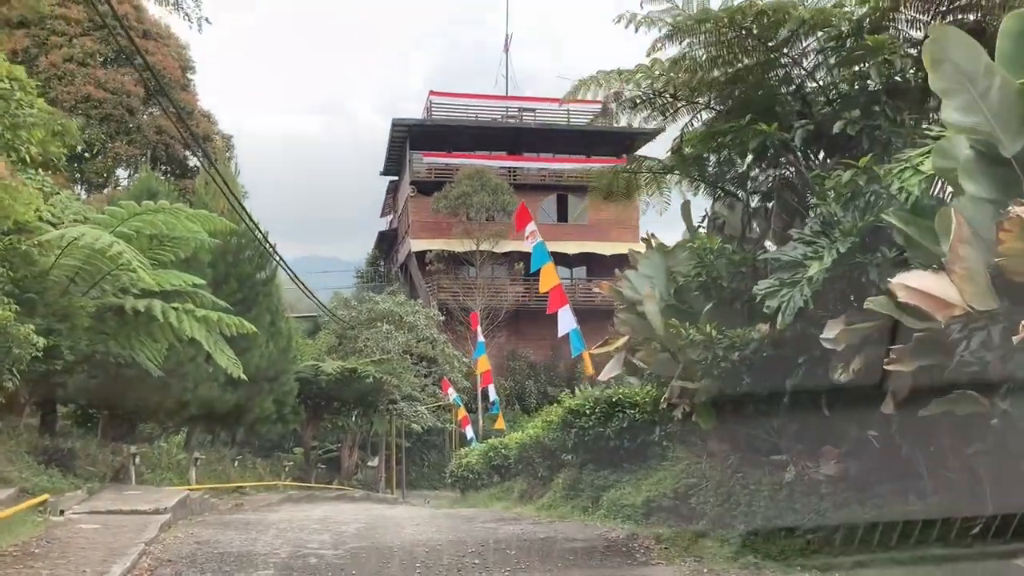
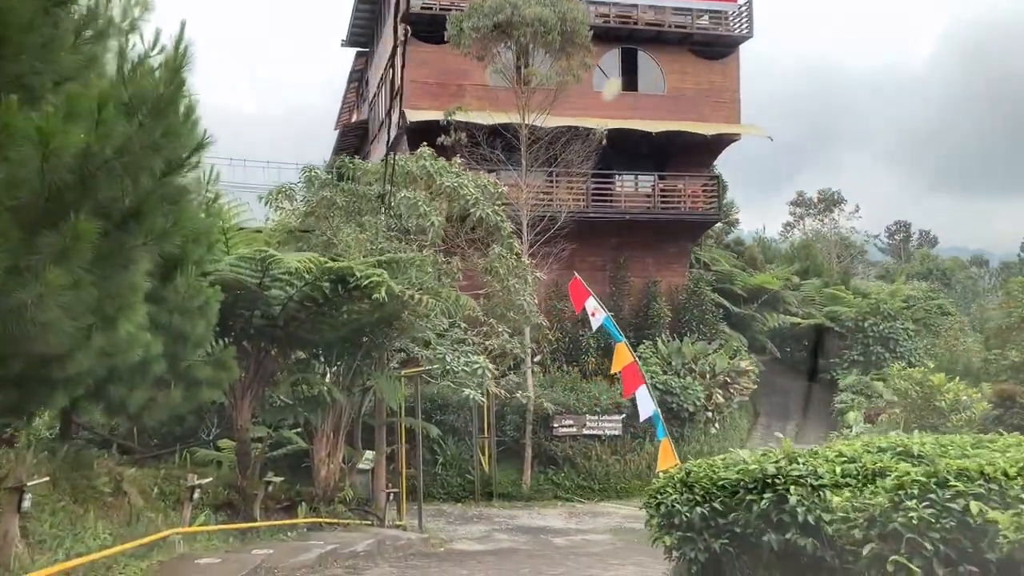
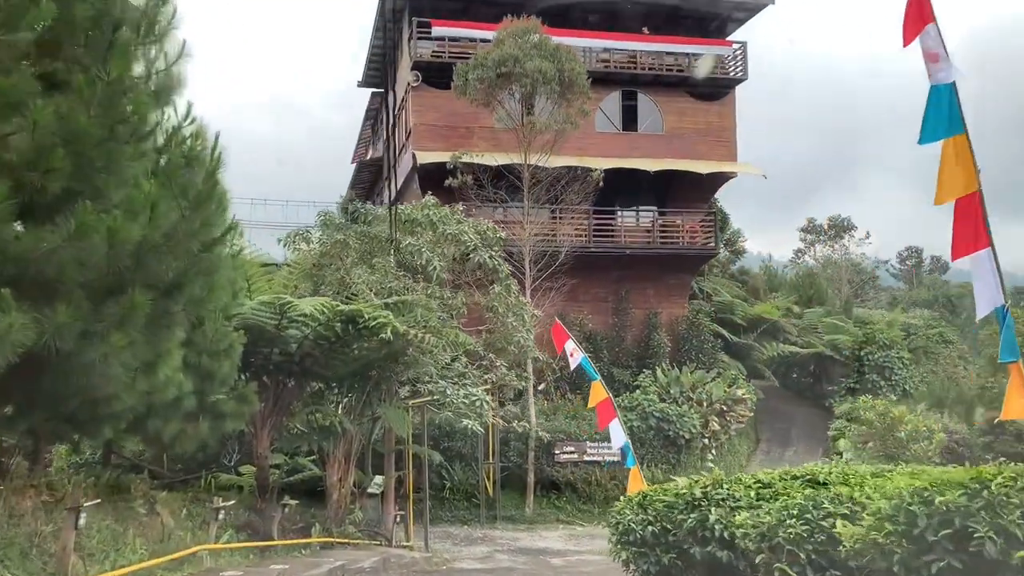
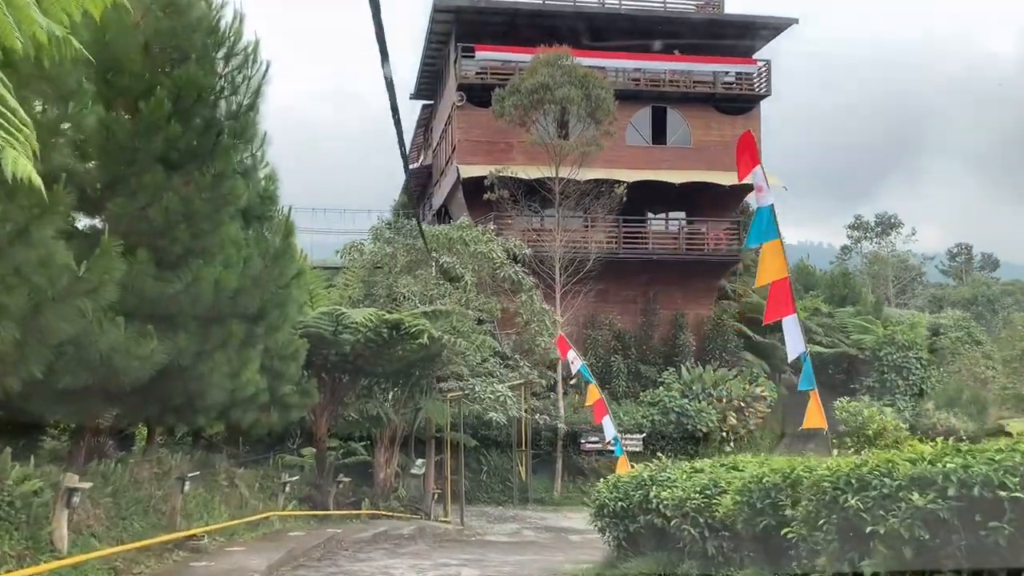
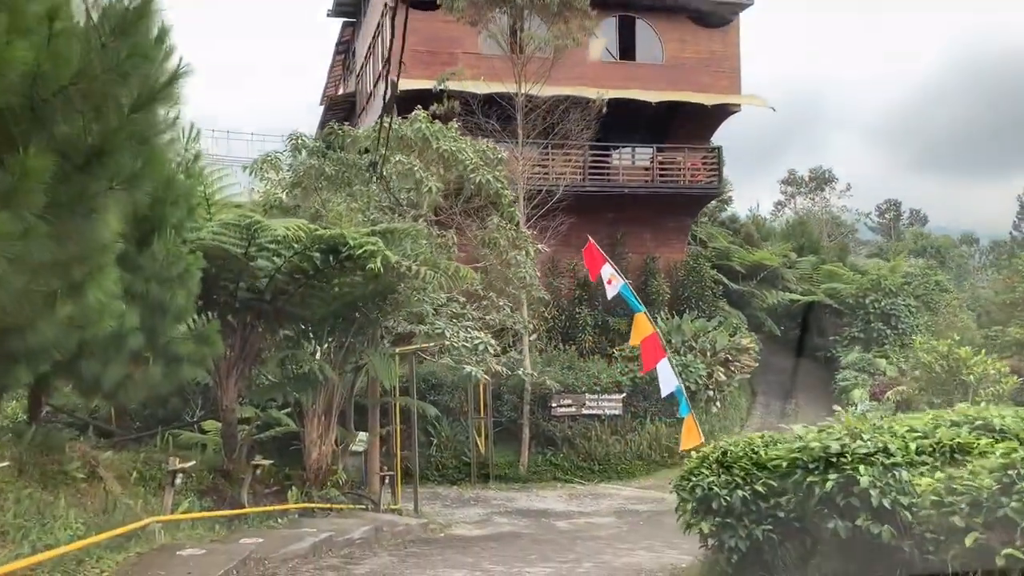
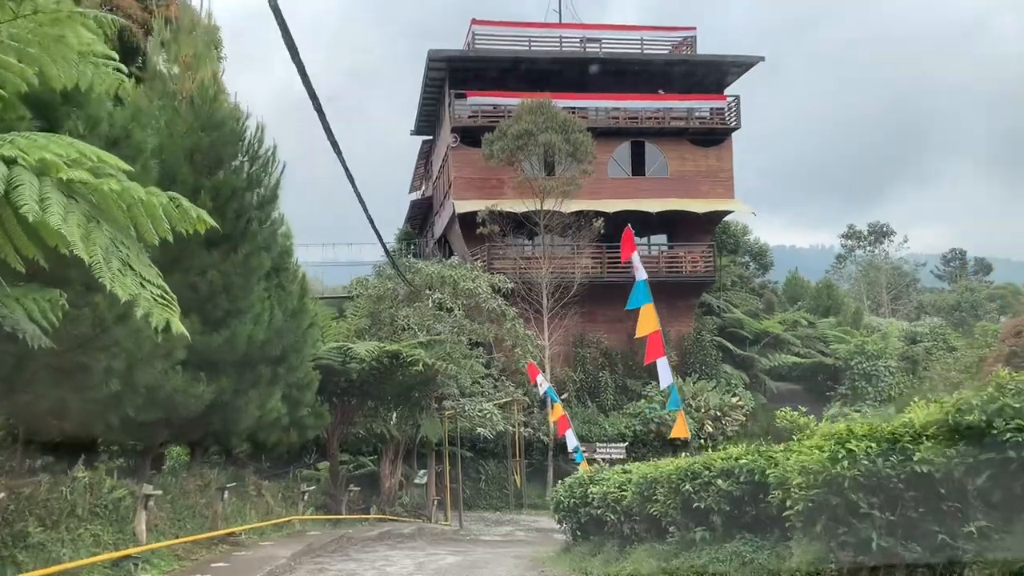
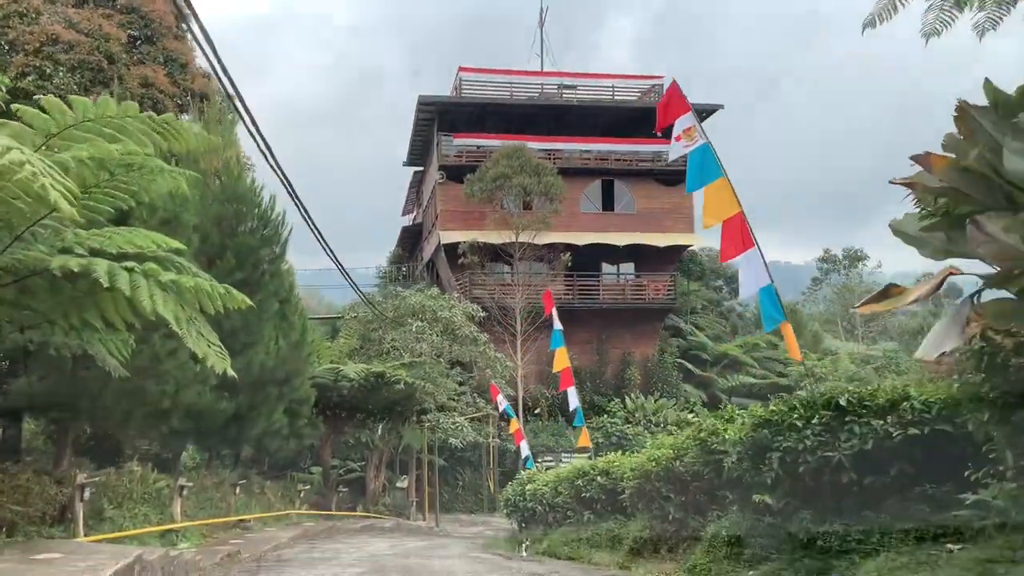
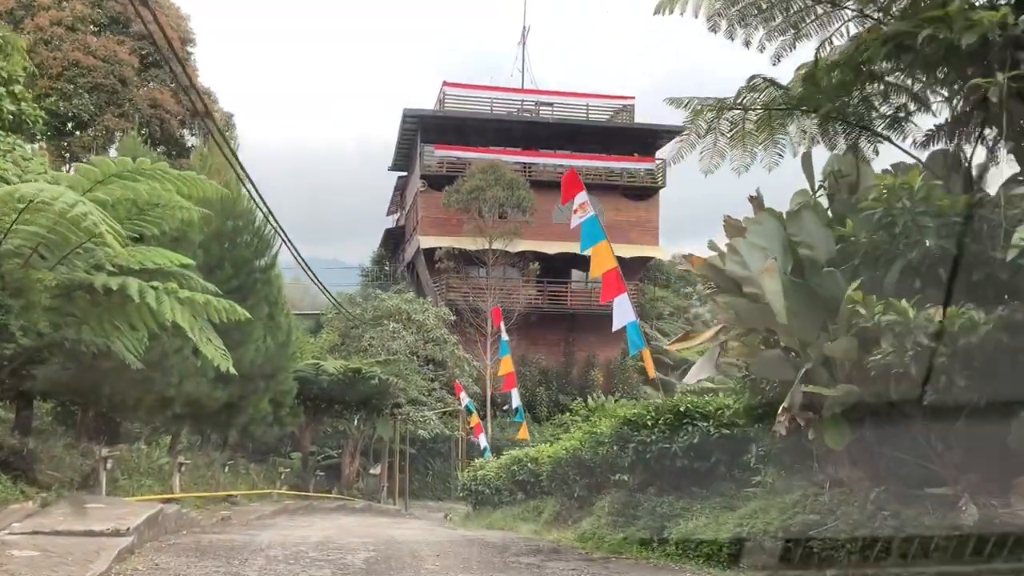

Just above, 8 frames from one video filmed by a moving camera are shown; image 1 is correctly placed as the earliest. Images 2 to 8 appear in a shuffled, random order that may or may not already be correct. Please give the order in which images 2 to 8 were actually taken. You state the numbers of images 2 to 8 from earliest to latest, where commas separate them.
8, 7, 6, 4, 3, 2, 5
